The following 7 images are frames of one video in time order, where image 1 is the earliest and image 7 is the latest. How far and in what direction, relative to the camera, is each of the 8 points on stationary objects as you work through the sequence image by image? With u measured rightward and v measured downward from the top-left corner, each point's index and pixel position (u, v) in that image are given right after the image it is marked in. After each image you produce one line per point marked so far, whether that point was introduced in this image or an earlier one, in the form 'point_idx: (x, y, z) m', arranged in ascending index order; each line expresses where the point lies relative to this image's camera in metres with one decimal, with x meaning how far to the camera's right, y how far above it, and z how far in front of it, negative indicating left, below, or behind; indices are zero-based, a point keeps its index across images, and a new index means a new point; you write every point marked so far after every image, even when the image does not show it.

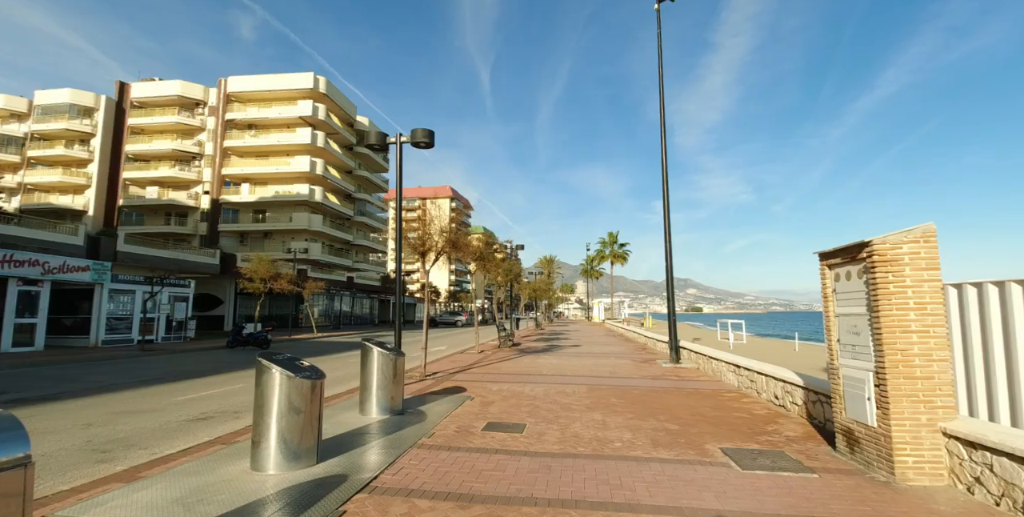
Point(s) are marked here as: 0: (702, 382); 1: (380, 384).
0: (+4.1, -2.7, +9.6) m
1: (-1.9, -1.8, +6.4) m
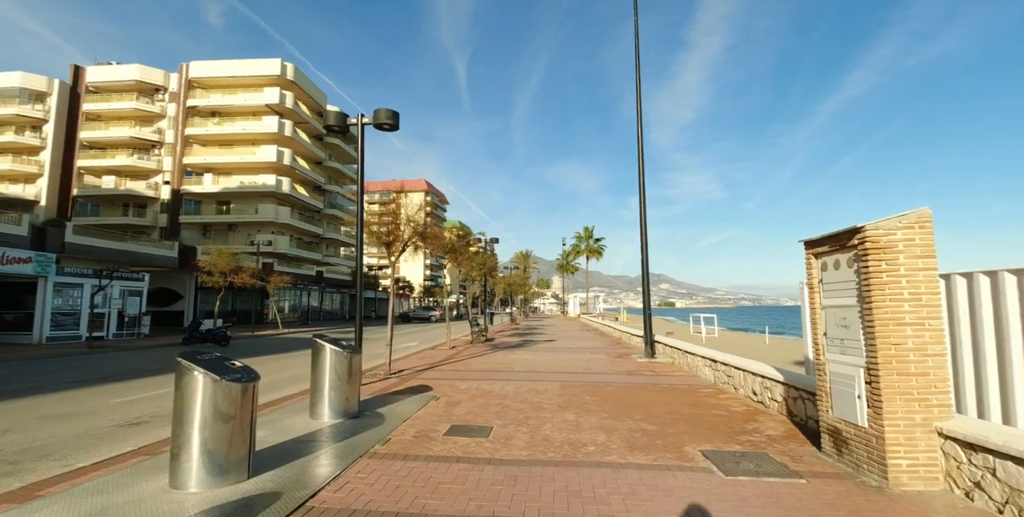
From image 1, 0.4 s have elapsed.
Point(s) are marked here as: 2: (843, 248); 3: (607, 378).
0: (+3.5, -2.5, +9.4) m
1: (-2.4, -1.6, +5.8) m
2: (+3.2, +0.1, +4.2) m
3: (+2.0, -2.5, +9.1) m
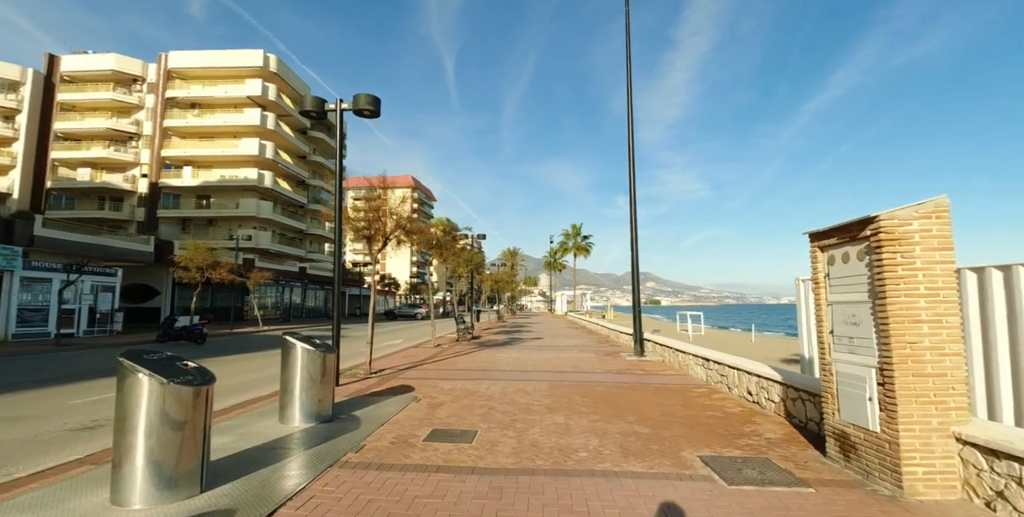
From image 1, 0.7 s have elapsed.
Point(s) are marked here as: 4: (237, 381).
0: (+3.2, -2.4, +9.1) m
1: (-2.5, -1.5, +5.4) m
2: (+3.0, +0.2, +3.9) m
3: (+1.7, -2.4, +8.8) m
4: (-6.5, -2.9, +10.5) m
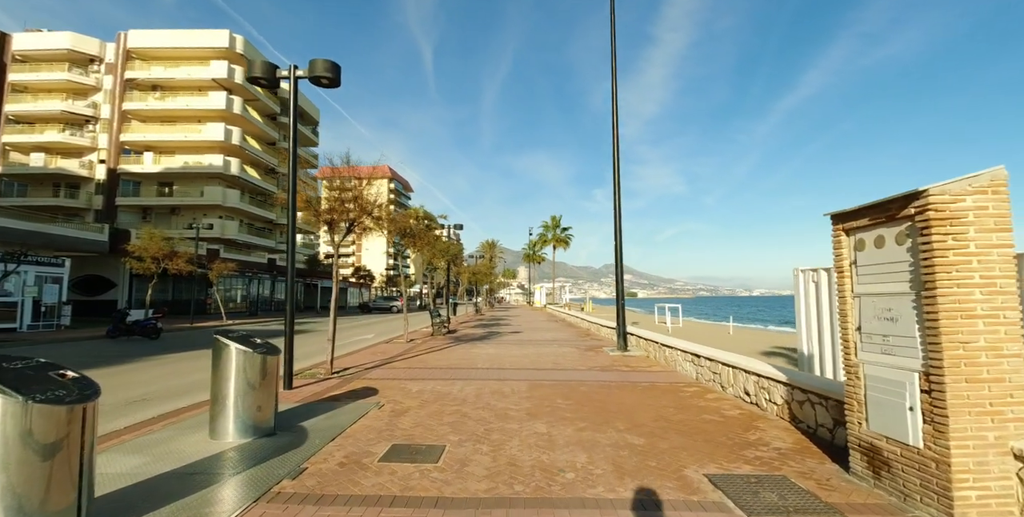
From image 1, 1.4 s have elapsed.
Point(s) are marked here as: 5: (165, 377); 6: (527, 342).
0: (+2.8, -2.2, +8.6) m
1: (-2.8, -1.4, +4.5) m
2: (+2.9, +0.3, +3.3) m
3: (+1.3, -2.2, +8.2) m
4: (-7.0, -2.6, +9.4) m
5: (-7.9, -2.7, +9.9) m
6: (+0.5, -2.6, +14.0) m
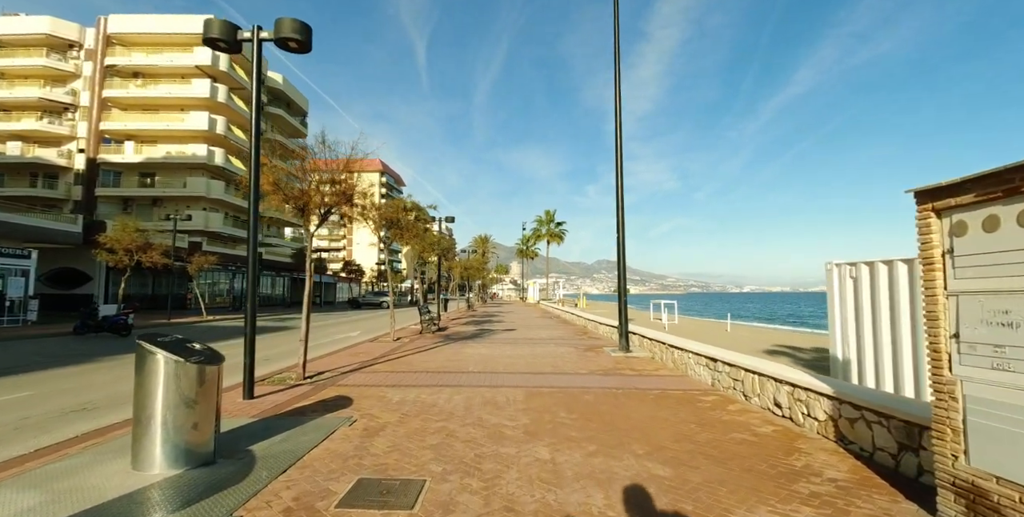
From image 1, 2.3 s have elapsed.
0: (+2.7, -2.1, +7.8) m
1: (-2.8, -1.3, +3.6) m
2: (+2.9, +0.4, +2.5) m
3: (+1.2, -2.0, +7.3) m
4: (-7.1, -2.4, +8.5) m
5: (-8.0, -2.5, +8.9) m
6: (+0.3, -2.4, +13.1) m
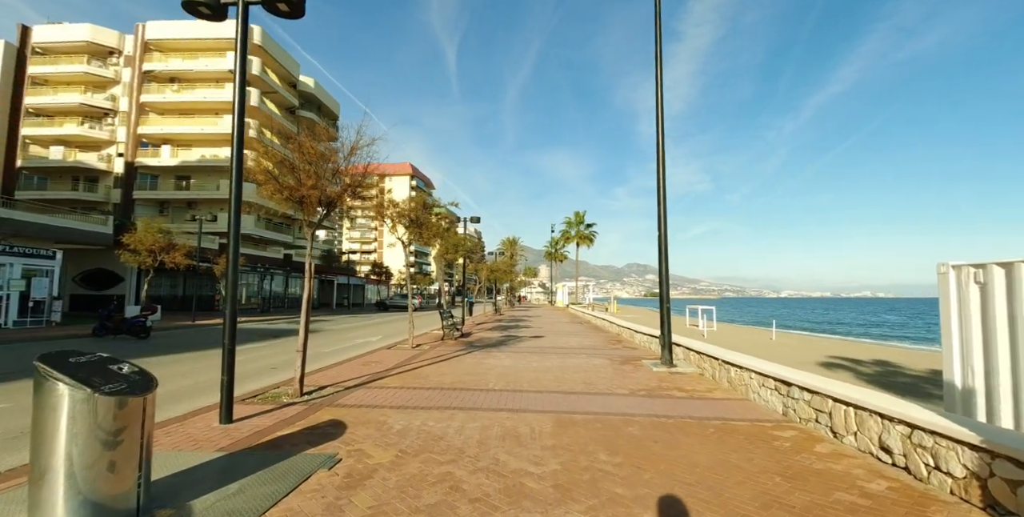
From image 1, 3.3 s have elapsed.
0: (+3.1, -2.1, +6.5) m
1: (-2.7, -1.2, +2.7) m
2: (+2.9, +0.4, +1.2) m
3: (+1.5, -2.0, +6.1) m
4: (-6.6, -2.4, +7.8) m
5: (-7.5, -2.5, +8.3) m
6: (+1.0, -2.5, +12.0) m
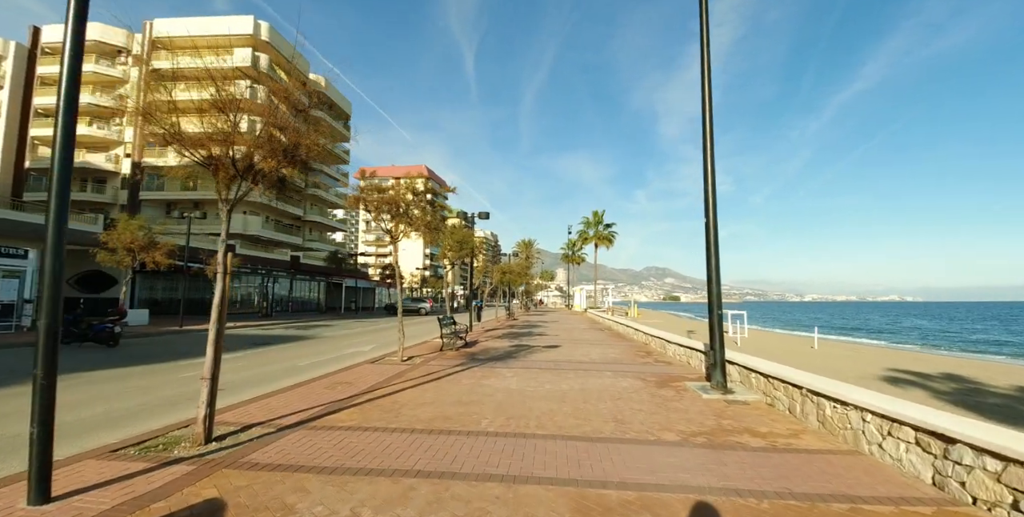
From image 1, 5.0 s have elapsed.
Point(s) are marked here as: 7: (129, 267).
0: (+3.1, -2.0, +4.3) m
1: (-2.8, -1.1, +0.8) m
2: (+2.7, +0.6, -0.9) m
3: (+1.5, -1.9, +4.0) m
4: (-6.6, -2.3, +6.0) m
5: (-7.4, -2.3, +6.6) m
6: (+1.2, -2.4, +9.9) m
7: (-15.0, -0.3, +17.6) m
